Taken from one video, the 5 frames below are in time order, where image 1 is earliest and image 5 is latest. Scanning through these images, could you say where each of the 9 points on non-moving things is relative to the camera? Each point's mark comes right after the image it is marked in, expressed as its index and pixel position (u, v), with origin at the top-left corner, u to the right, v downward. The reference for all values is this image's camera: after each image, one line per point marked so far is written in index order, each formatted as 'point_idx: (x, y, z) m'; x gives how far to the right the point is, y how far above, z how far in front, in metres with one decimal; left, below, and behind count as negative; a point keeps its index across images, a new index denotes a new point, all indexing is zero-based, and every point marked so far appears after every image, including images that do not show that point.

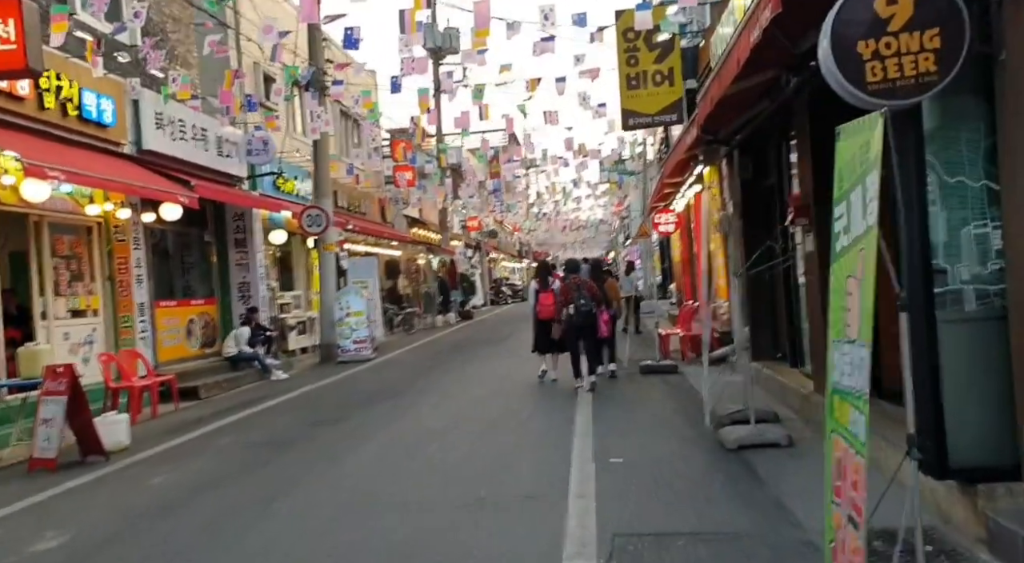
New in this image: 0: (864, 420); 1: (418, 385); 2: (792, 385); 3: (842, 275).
0: (+1.4, -0.6, +4.2) m
1: (-1.5, -1.6, +16.6) m
2: (+2.9, -1.1, +10.7) m
3: (+1.5, 0.0, +4.5) m
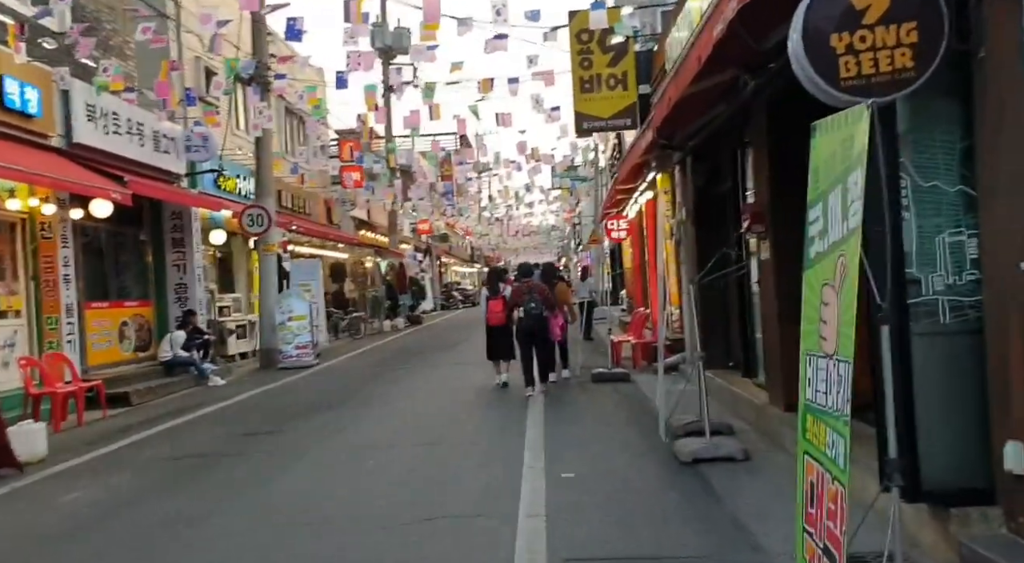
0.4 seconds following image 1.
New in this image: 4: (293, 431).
0: (+1.2, -0.6, +3.8) m
1: (-2.4, -1.7, +16.1) m
2: (+2.4, -1.1, +10.4) m
3: (+1.2, 0.0, +4.1) m
4: (-2.5, -1.7, +11.5) m
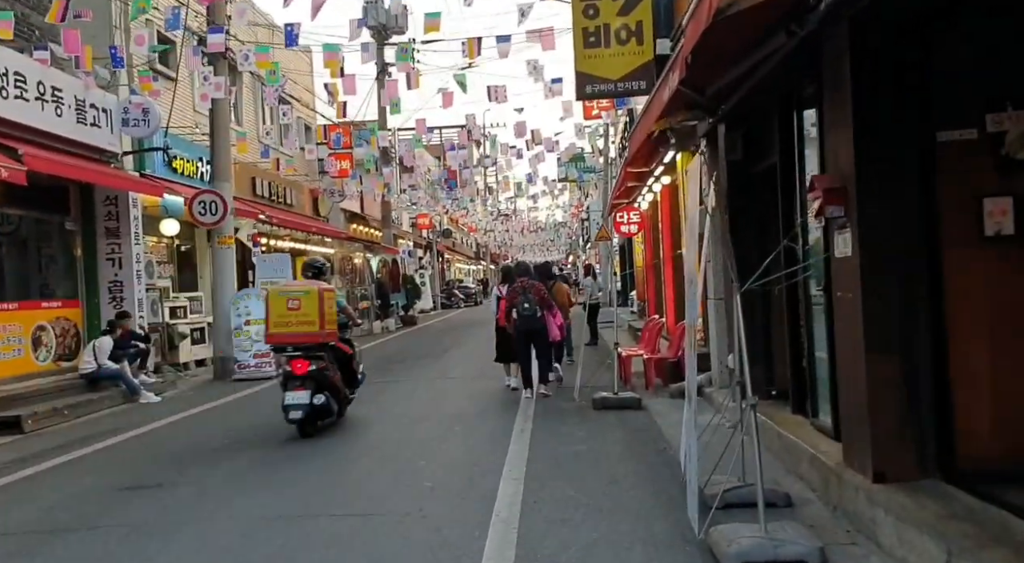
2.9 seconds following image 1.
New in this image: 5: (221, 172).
0: (+0.9, -0.6, +0.8) m
1: (-2.5, -1.7, +13.2) m
2: (+2.1, -1.2, +7.4) m
3: (+0.9, -0.1, +1.2) m
4: (-2.7, -1.7, +8.6) m
5: (-5.2, +1.9, +18.3) m
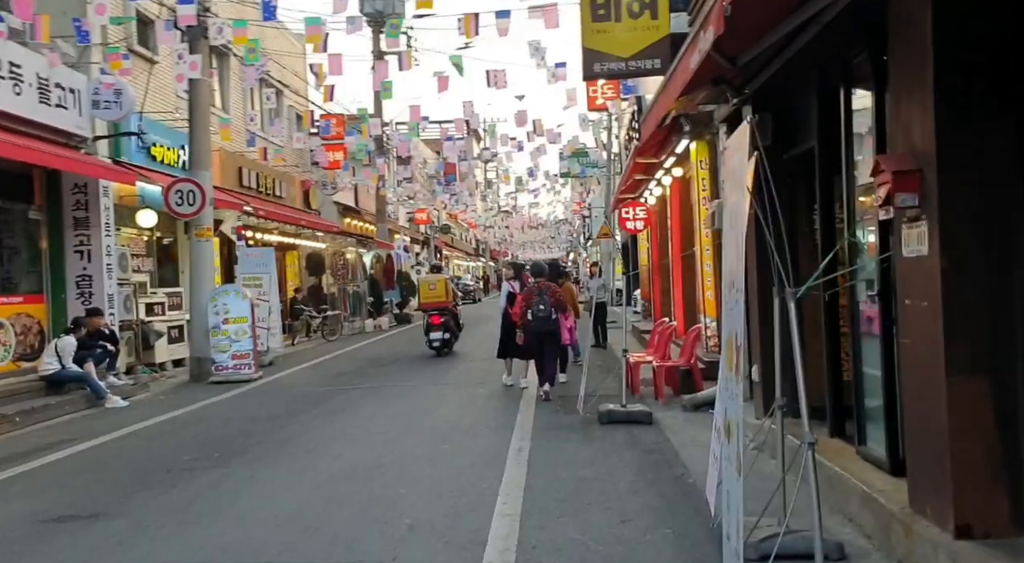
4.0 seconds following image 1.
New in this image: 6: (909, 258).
0: (+0.9, -0.7, -0.4) m
1: (-2.6, -1.6, +12.0) m
2: (+2.1, -1.2, +6.2) m
3: (+0.9, -0.1, 0.0) m
4: (-2.7, -1.6, +7.4) m
5: (-5.2, +2.0, +17.1) m
6: (+2.1, +0.1, +5.4) m
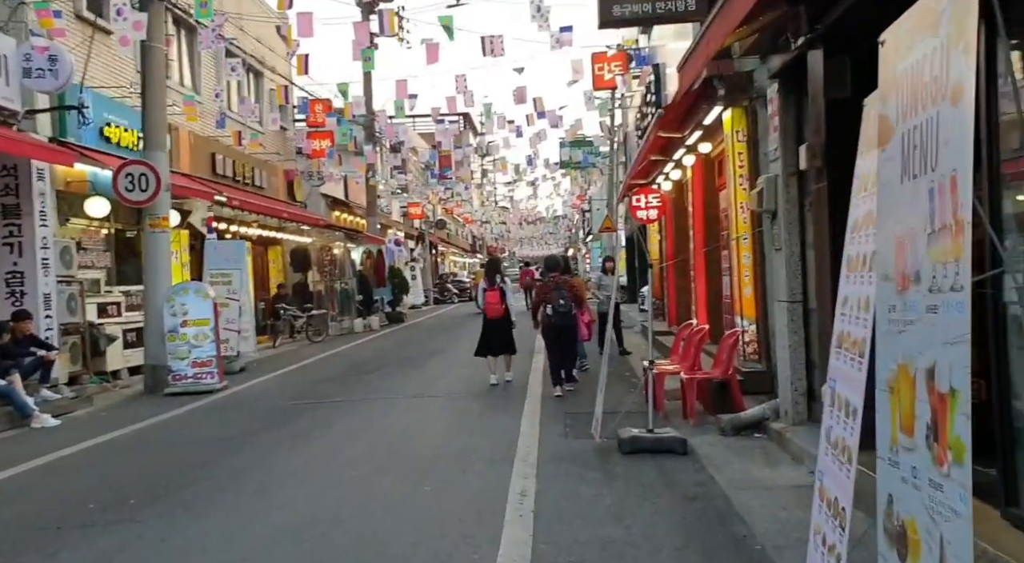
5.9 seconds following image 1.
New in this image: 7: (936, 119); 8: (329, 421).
0: (+0.9, -0.7, -2.5) m
1: (-2.6, -1.6, +9.9) m
2: (+2.1, -1.2, +4.1) m
3: (+0.9, -0.1, -2.1) m
4: (-2.7, -1.6, +5.3) m
5: (-5.2, +2.1, +15.0) m
6: (+2.1, +0.2, +3.3) m
7: (+1.1, +0.4, +2.7) m
8: (-2.0, -1.5, +11.1) m
